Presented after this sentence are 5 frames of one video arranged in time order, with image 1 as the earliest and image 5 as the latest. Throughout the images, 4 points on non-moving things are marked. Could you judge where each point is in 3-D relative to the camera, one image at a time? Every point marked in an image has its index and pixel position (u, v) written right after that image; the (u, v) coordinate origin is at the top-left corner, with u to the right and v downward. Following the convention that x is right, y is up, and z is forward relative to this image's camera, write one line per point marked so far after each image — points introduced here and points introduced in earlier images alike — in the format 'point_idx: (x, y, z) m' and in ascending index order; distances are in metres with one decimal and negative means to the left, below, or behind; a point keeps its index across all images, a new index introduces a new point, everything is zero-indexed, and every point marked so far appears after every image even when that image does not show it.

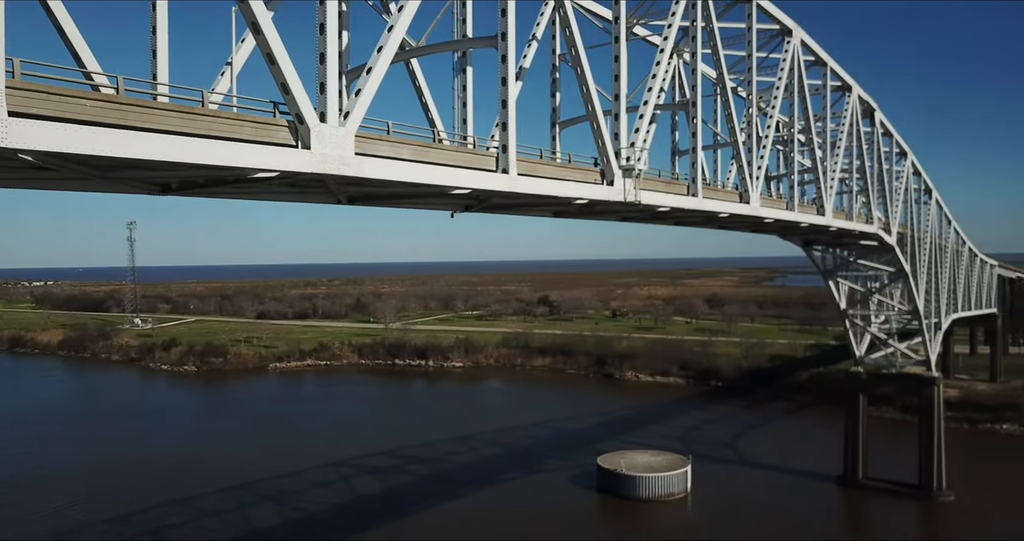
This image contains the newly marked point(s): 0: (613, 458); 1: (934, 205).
0: (+2.3, -4.1, +17.2) m
1: (+9.5, +1.5, +17.4) m
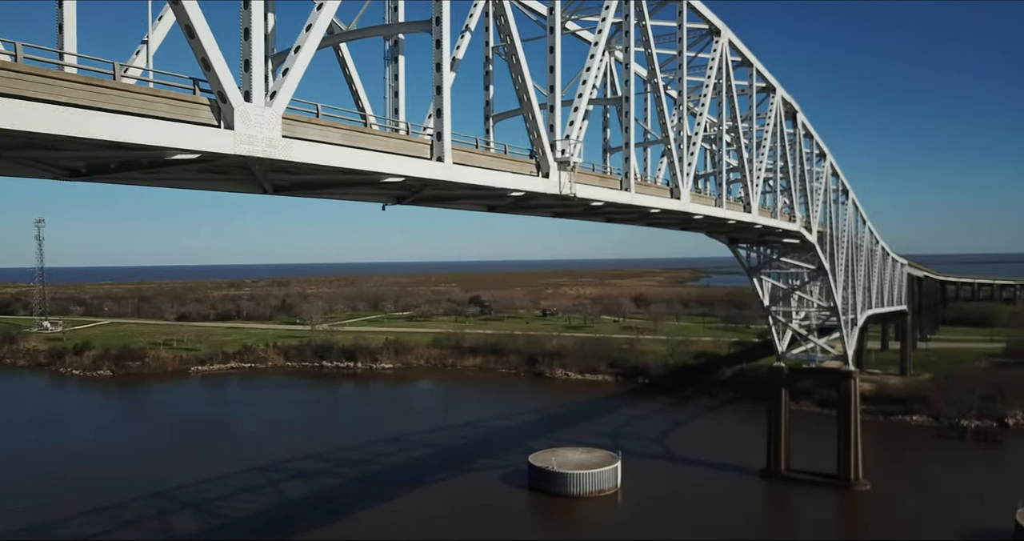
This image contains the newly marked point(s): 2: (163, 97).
0: (+0.7, -4.1, +17.2) m
1: (+7.9, +1.5, +18.1) m
2: (-2.0, +1.0, +4.4) m
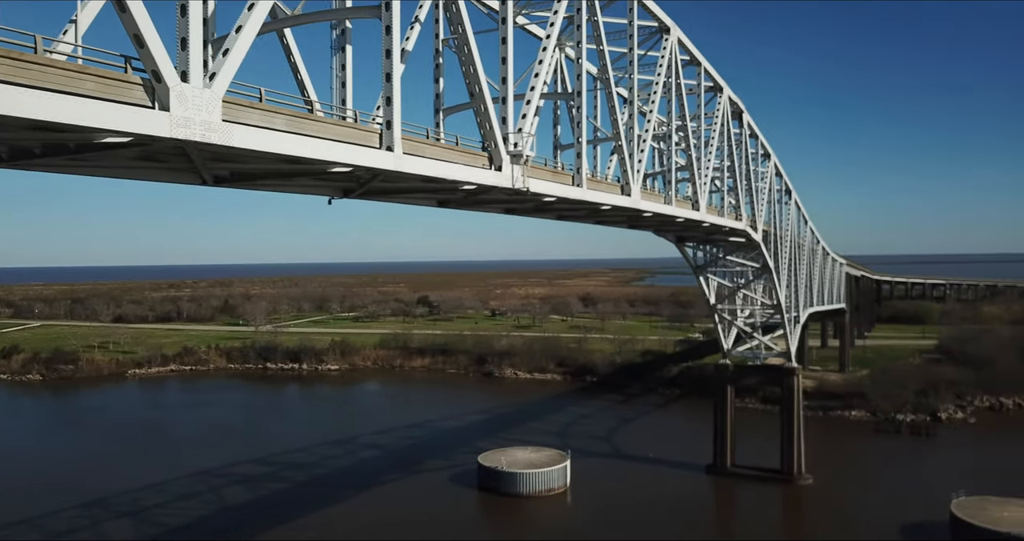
0: (-0.4, -4.1, +17.1) m
1: (+6.7, +1.5, +18.5) m
2: (-2.3, +1.0, +4.2) m
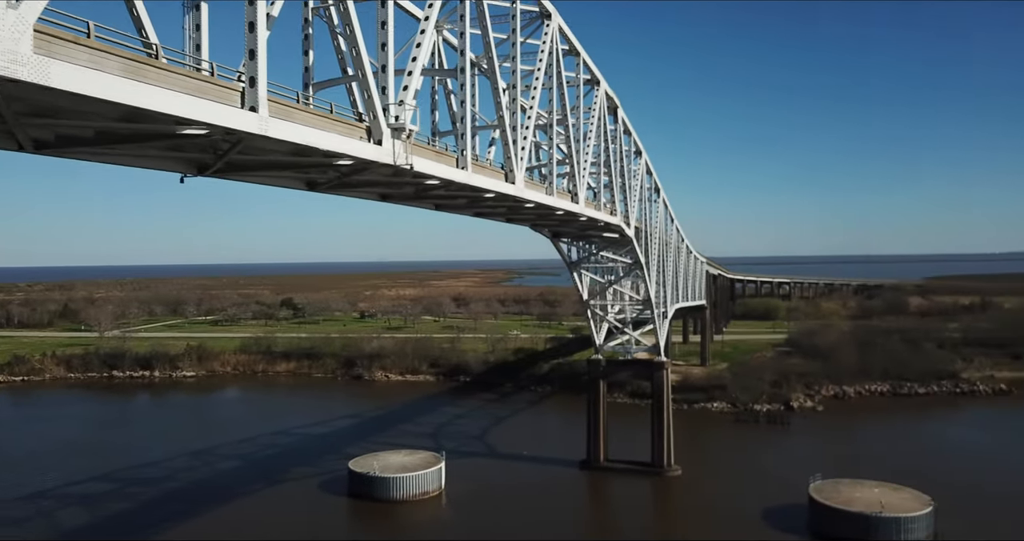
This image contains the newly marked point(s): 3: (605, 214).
0: (-3.1, -4.0, +16.4) m
1: (+3.6, +1.6, +18.9) m
2: (-2.8, +1.1, +3.4) m
3: (+1.5, +0.9, +12.4) m
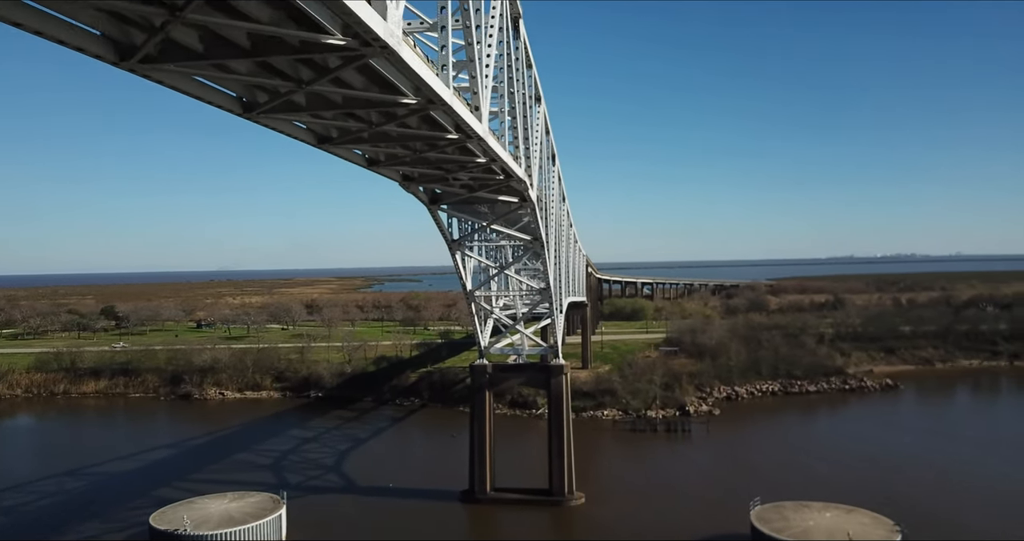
0: (-5.3, -3.8, +12.2) m
1: (+0.8, +1.9, +16.0) m
2: (-2.7, +1.5, -0.5) m
3: (-0.1, +1.2, +9.1) m
